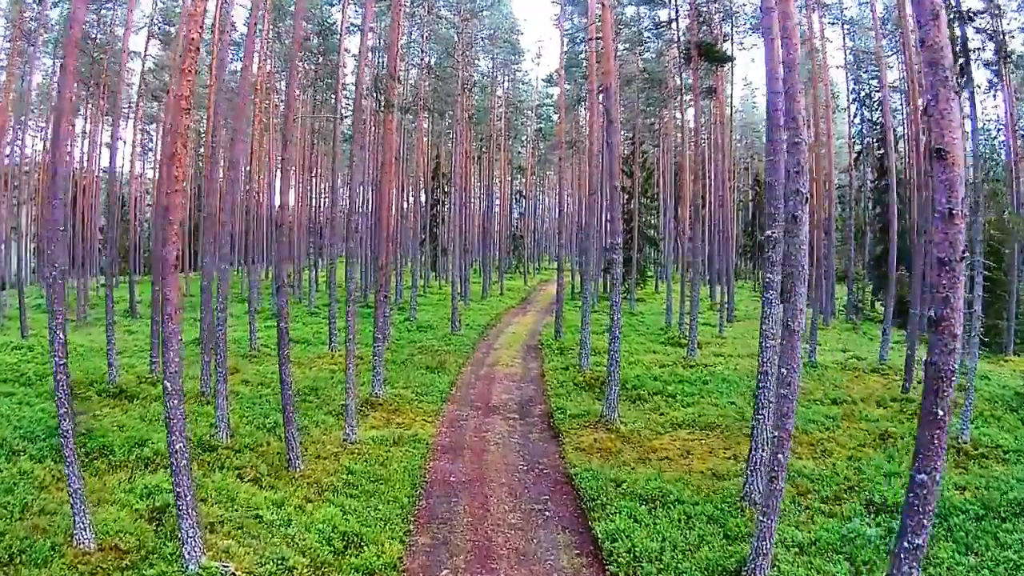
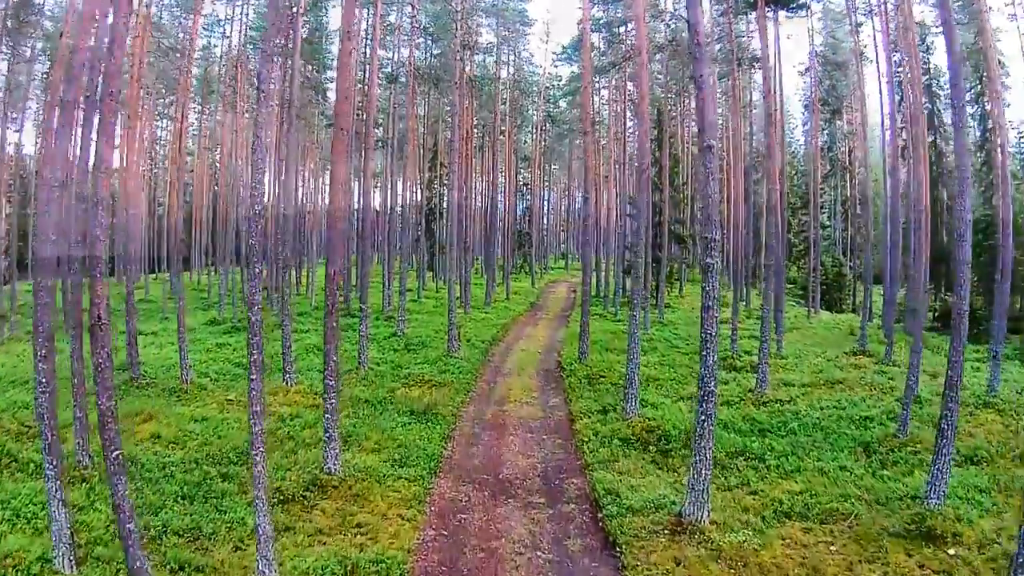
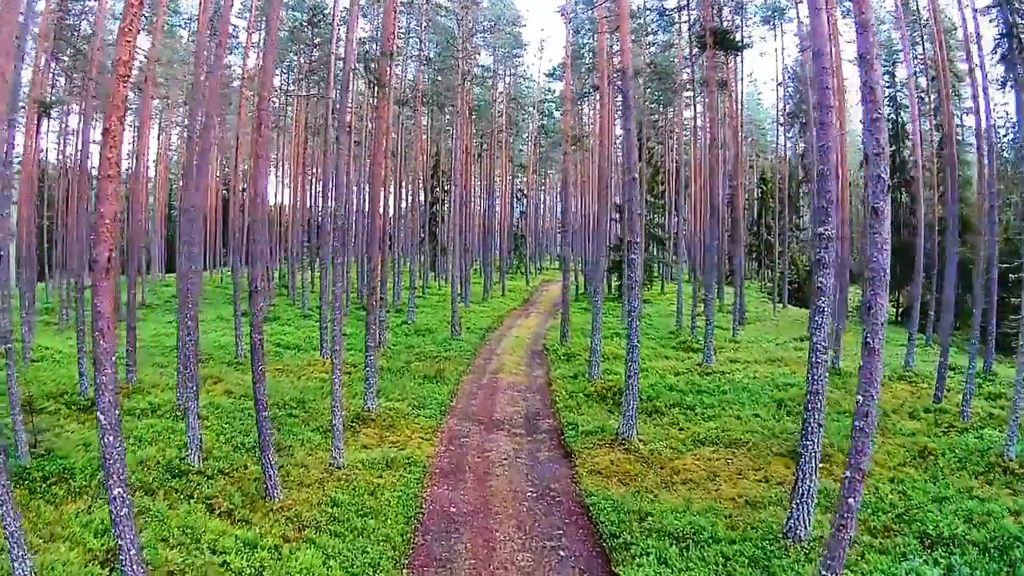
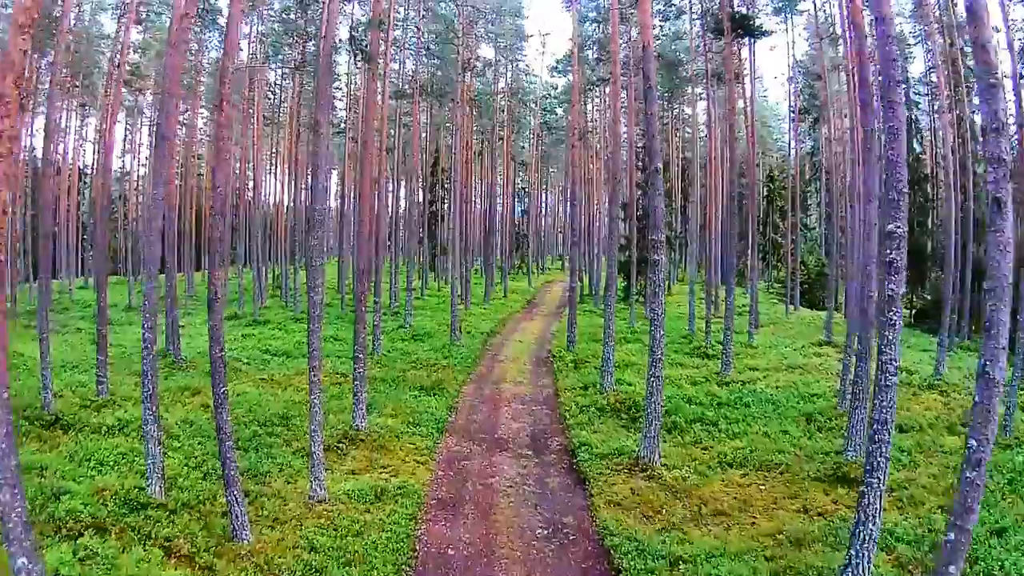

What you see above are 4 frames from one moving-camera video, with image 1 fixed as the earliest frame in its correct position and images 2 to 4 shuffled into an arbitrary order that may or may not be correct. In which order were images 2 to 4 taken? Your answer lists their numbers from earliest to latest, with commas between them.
3, 4, 2
